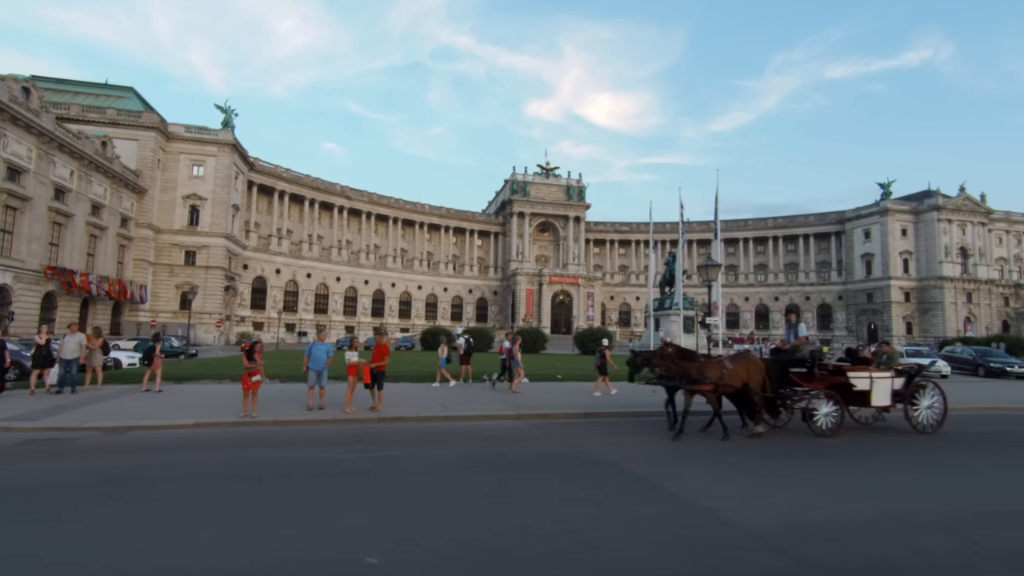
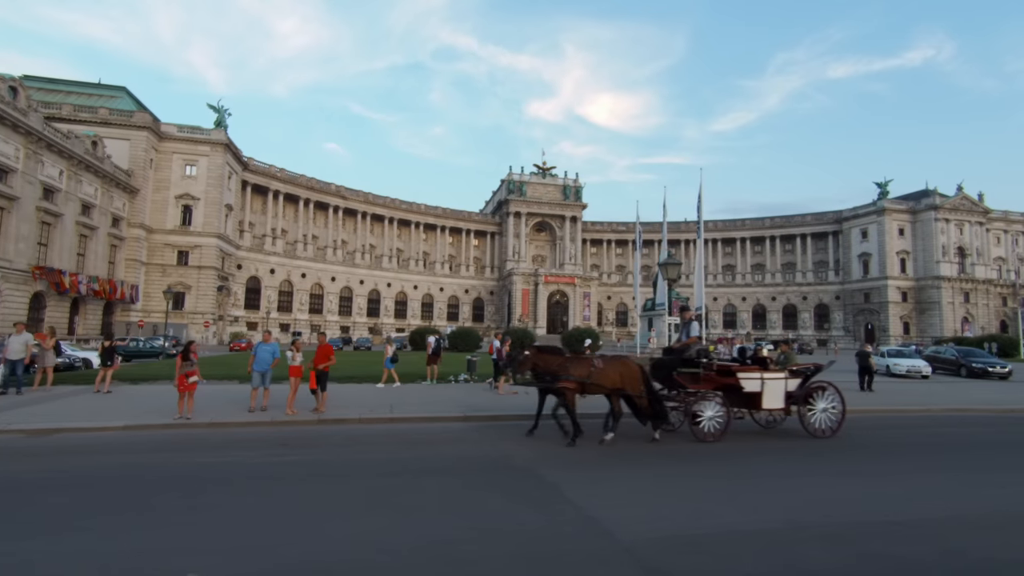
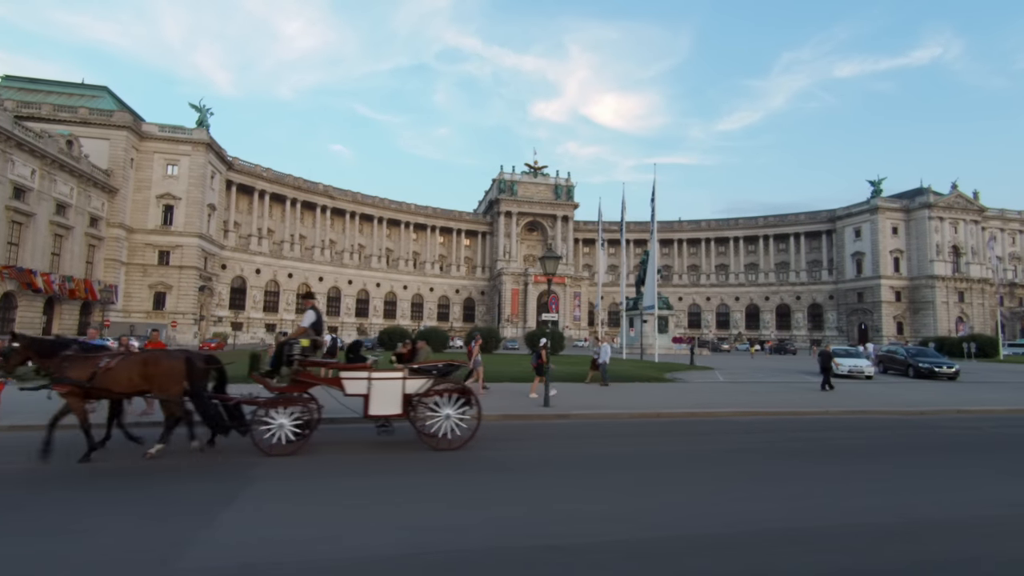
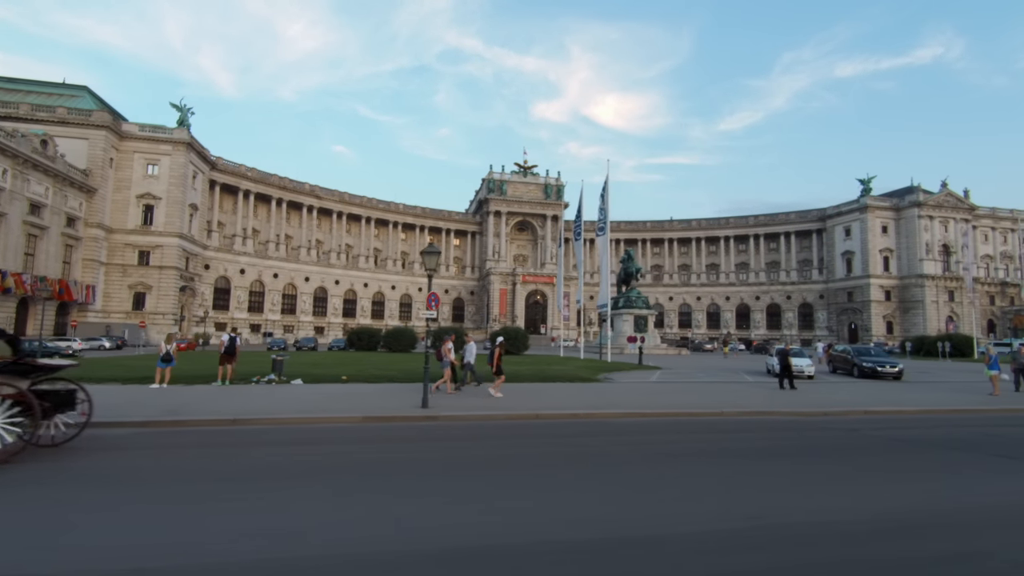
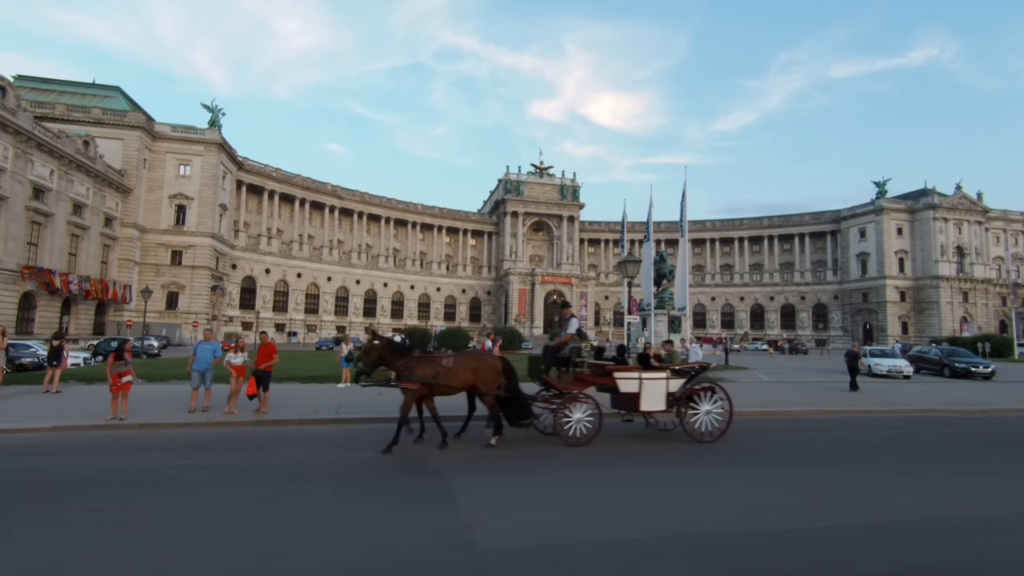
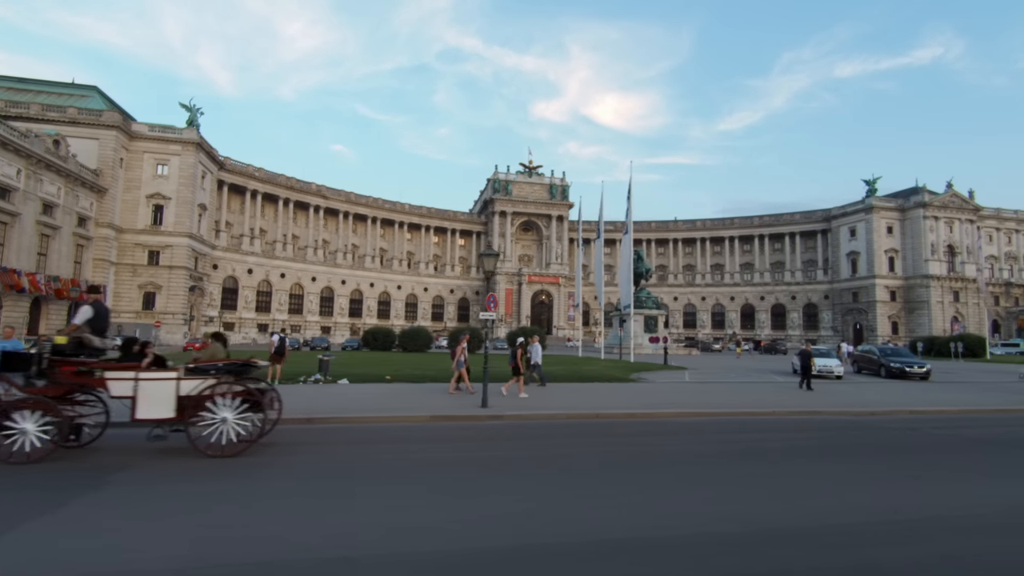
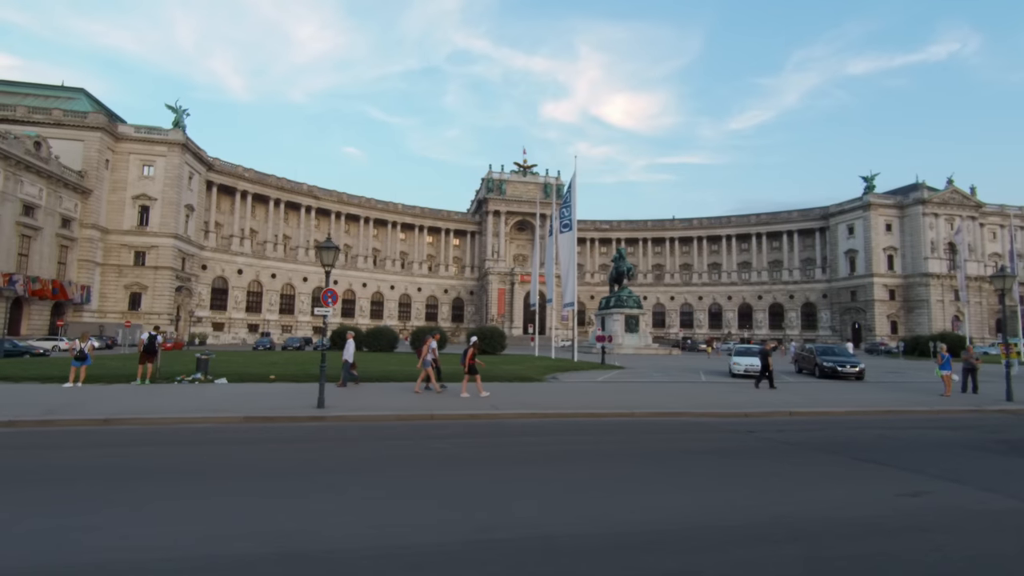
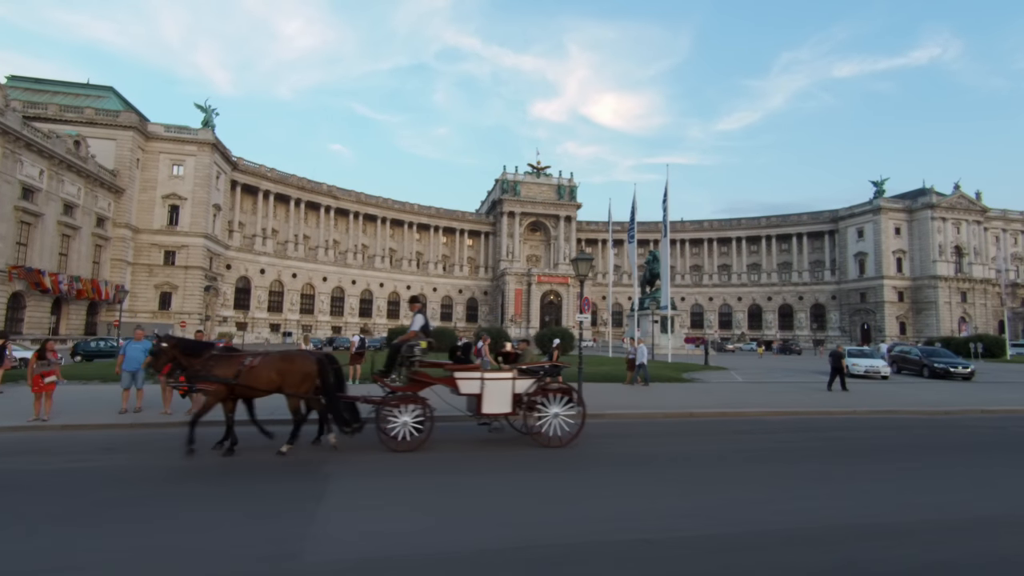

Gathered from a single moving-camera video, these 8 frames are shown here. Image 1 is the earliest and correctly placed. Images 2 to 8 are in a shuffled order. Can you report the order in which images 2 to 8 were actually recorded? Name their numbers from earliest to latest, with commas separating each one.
2, 5, 8, 3, 6, 4, 7
